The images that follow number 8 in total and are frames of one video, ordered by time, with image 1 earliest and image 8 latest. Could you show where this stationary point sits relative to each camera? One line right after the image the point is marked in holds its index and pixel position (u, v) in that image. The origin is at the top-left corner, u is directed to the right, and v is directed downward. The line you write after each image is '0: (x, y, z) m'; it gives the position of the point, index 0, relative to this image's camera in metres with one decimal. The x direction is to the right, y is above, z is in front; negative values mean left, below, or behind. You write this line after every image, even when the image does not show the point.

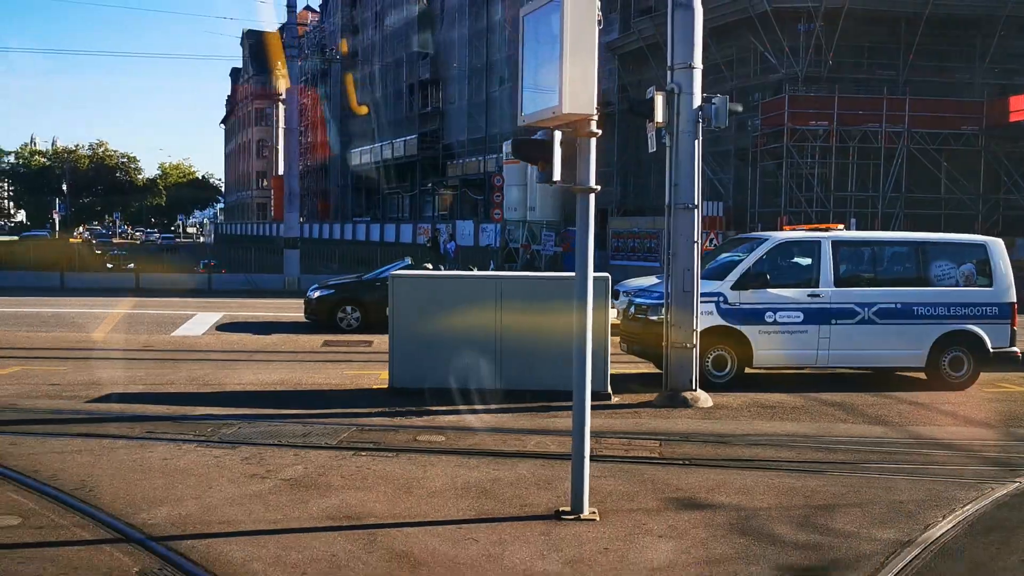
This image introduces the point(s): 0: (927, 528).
0: (+2.8, -1.6, +6.1) m
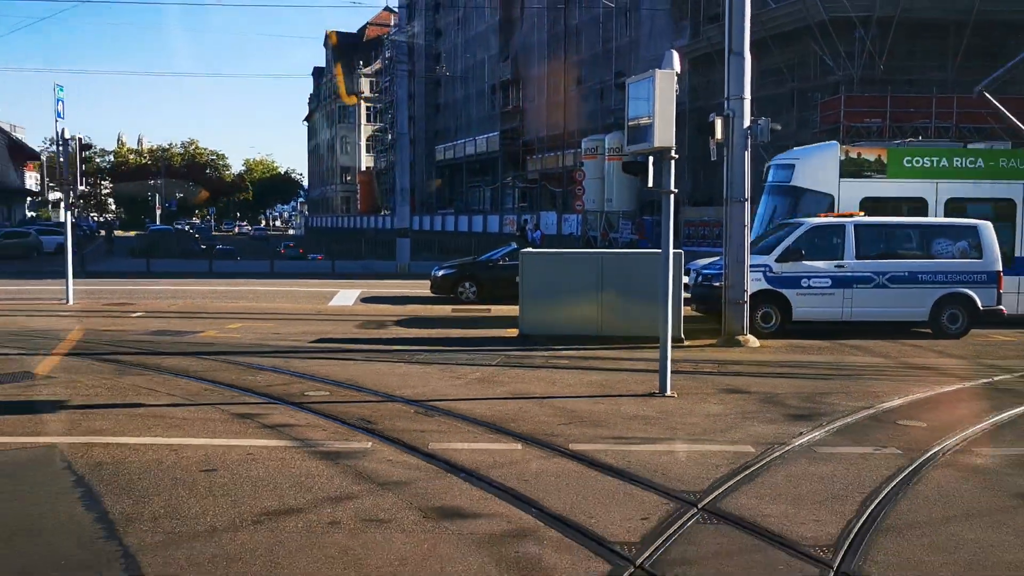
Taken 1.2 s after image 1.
0: (+4.0, -1.2, +9.8) m
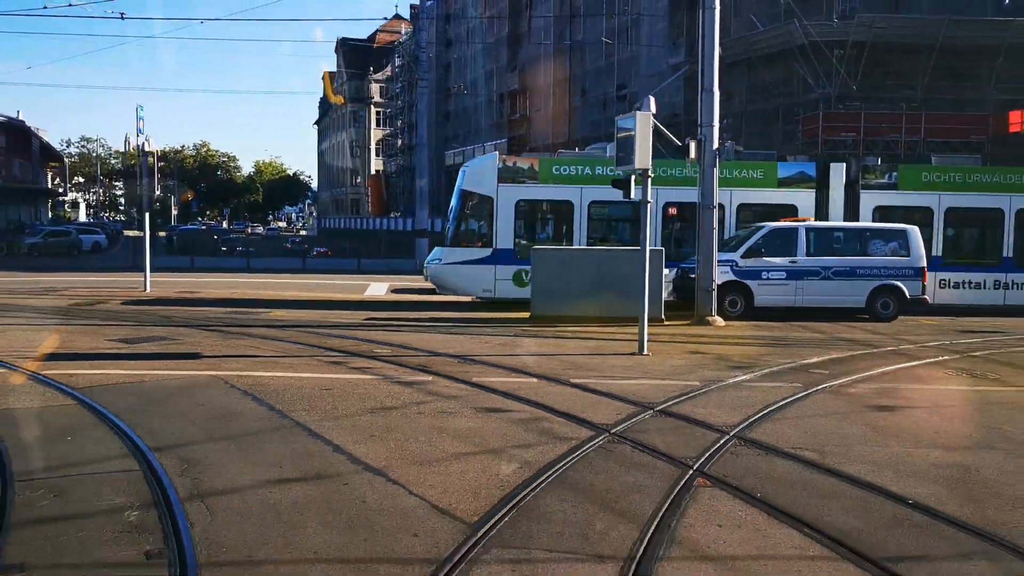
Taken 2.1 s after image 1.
0: (+4.2, -1.0, +13.2) m
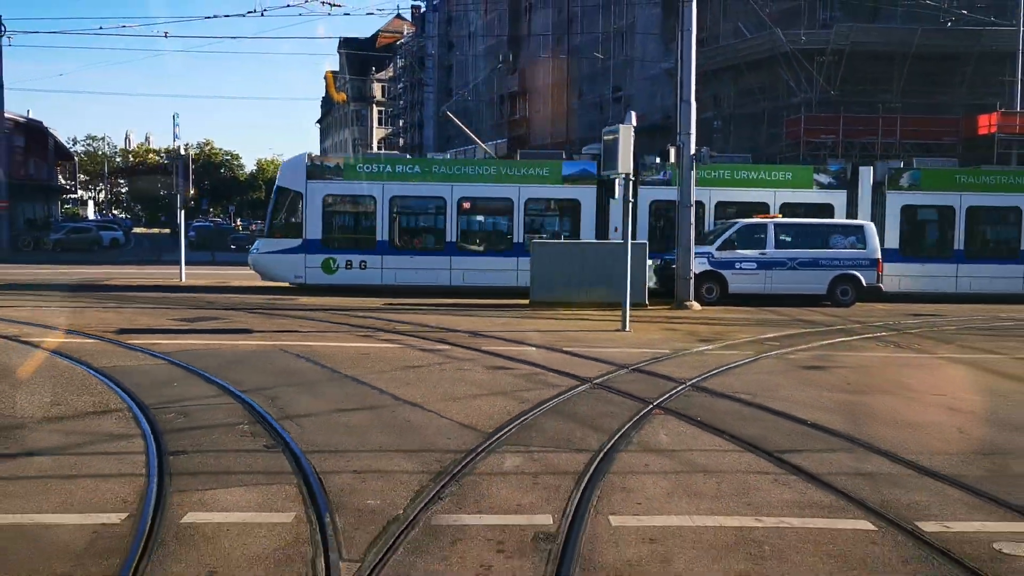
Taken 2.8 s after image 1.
0: (+4.2, -0.8, +15.6) m
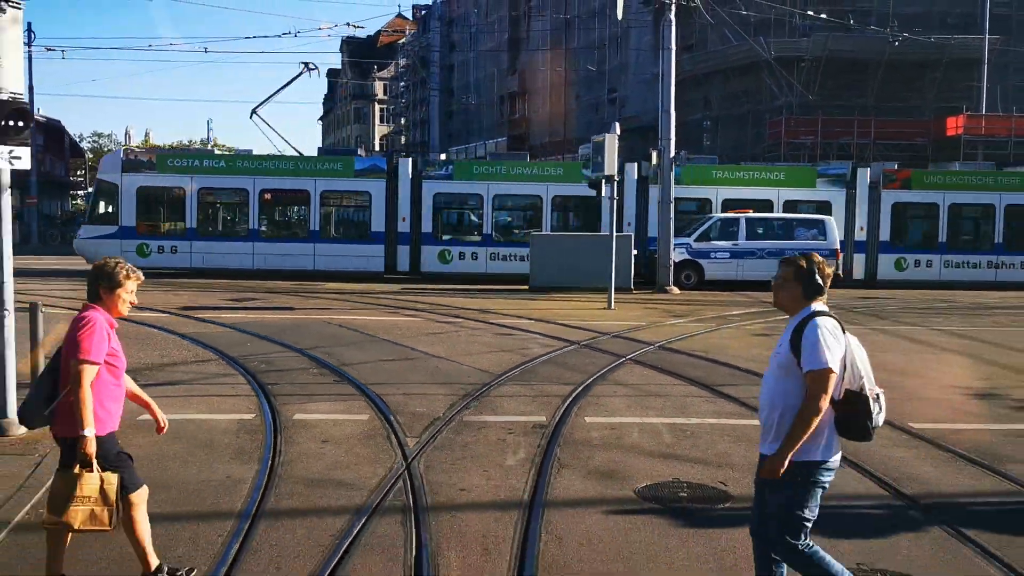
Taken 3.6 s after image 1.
0: (+4.3, -0.5, +18.3) m
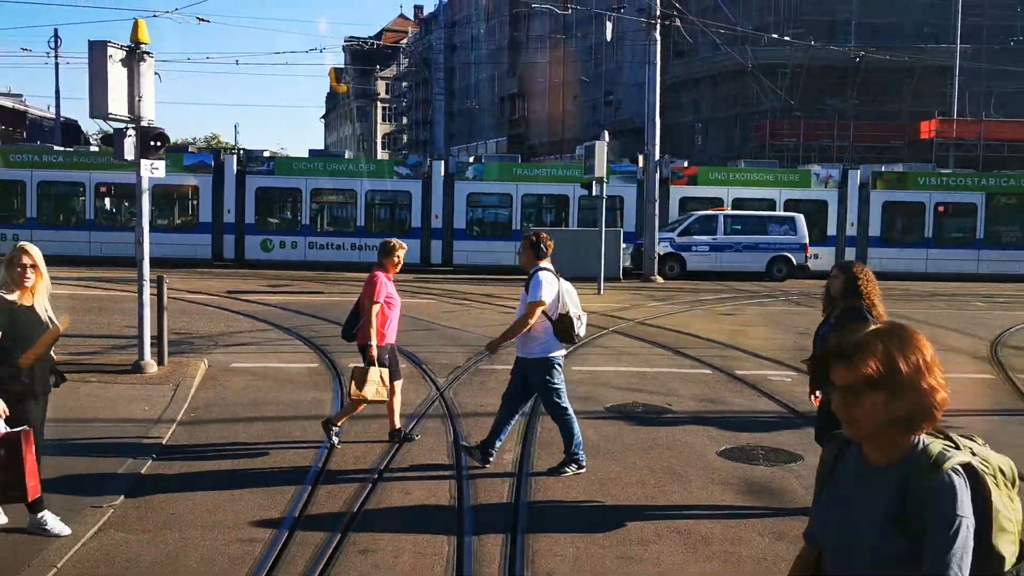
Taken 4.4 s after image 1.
0: (+4.3, -0.2, +20.9) m
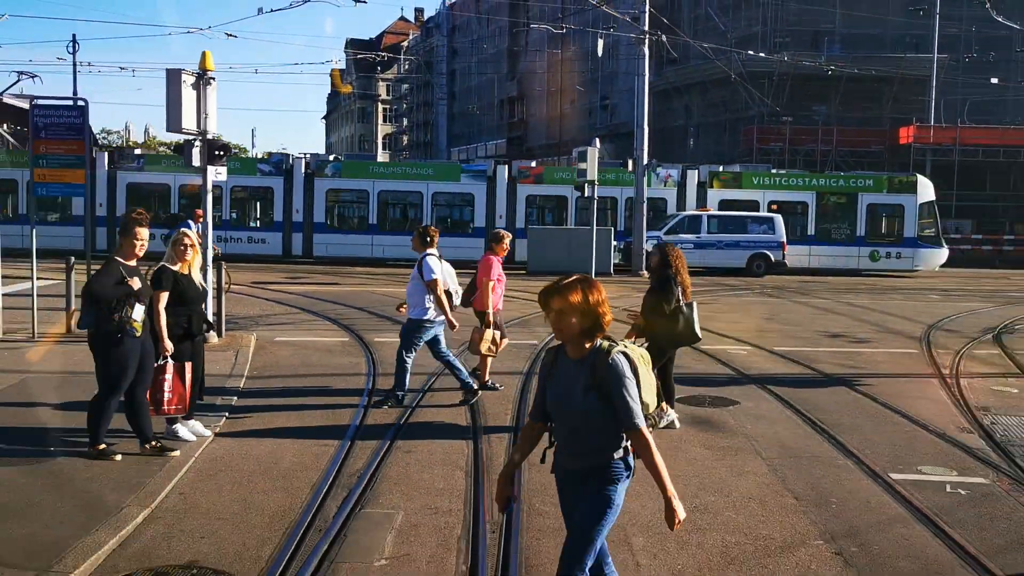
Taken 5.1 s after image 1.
0: (+4.3, -0.1, +23.0) m
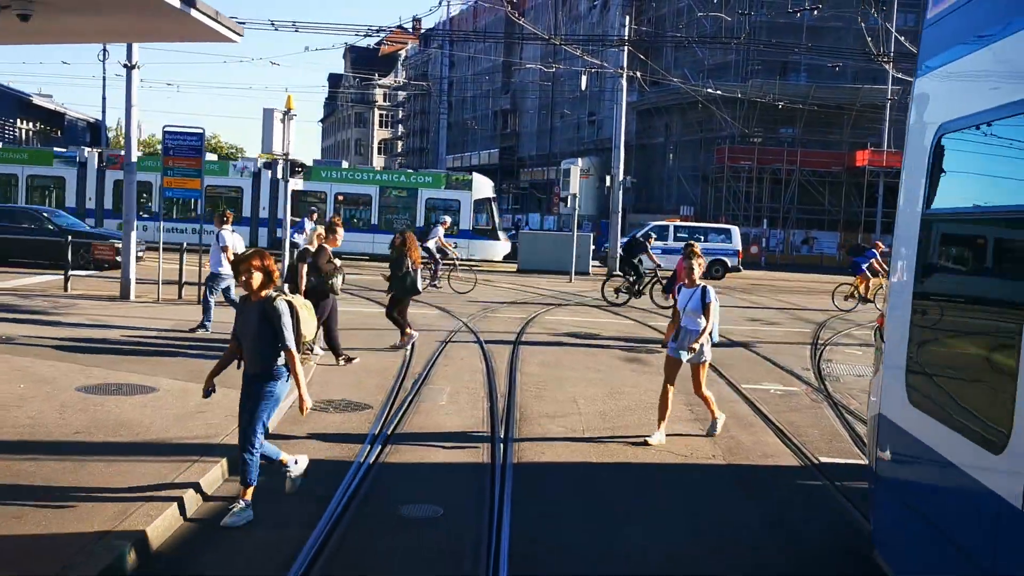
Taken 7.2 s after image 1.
0: (+4.1, 0.0, +27.5) m
